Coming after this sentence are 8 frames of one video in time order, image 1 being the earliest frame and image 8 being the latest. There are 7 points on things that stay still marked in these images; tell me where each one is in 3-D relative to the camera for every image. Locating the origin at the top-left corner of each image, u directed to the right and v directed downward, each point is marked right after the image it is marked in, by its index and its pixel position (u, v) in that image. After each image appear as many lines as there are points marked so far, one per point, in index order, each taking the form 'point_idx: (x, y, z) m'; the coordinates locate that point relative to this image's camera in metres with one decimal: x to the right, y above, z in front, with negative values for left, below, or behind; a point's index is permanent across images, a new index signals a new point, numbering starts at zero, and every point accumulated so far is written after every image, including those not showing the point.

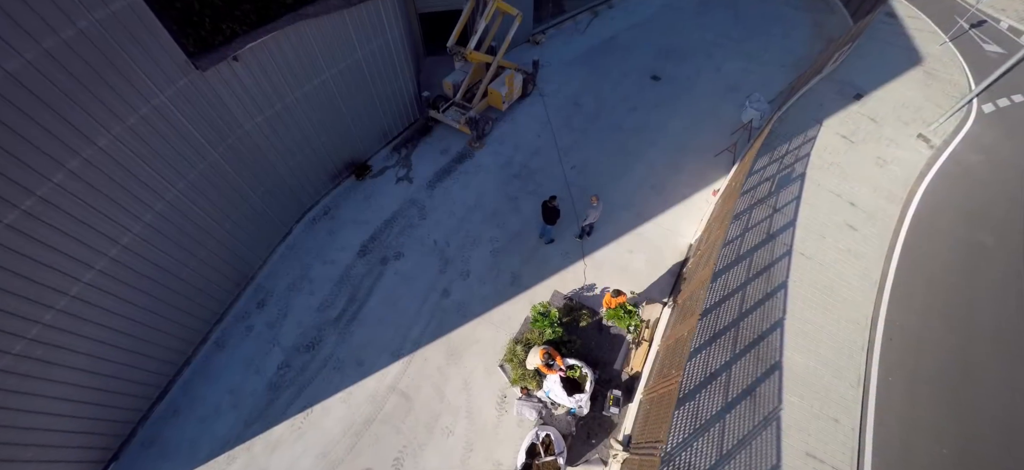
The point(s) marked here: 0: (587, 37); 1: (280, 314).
0: (+2.8, +7.3, +14.3) m
1: (-5.2, -1.8, +8.6) m
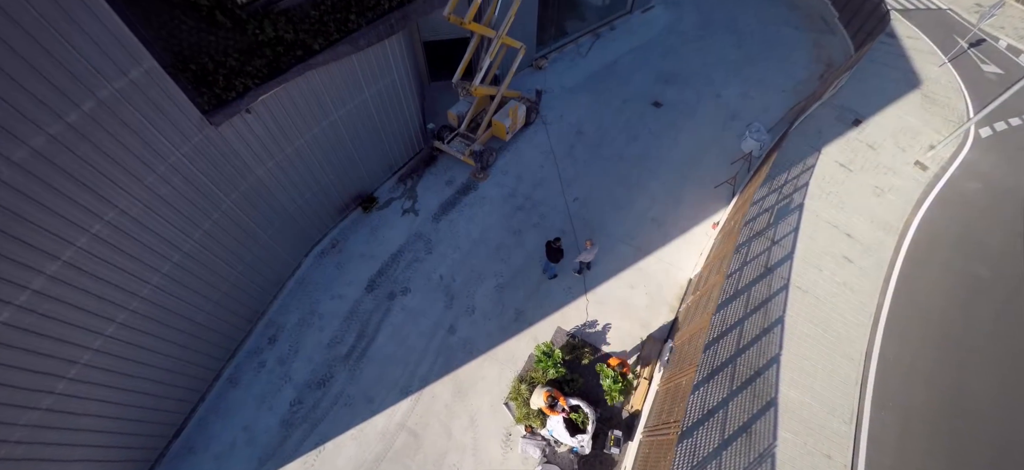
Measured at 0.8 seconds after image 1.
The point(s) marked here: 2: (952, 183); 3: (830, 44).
0: (+2.9, +6.4, +14.4) m
1: (-5.1, -2.6, +8.8) m
2: (+14.2, +1.7, +12.4) m
3: (+13.0, +7.8, +15.9) m
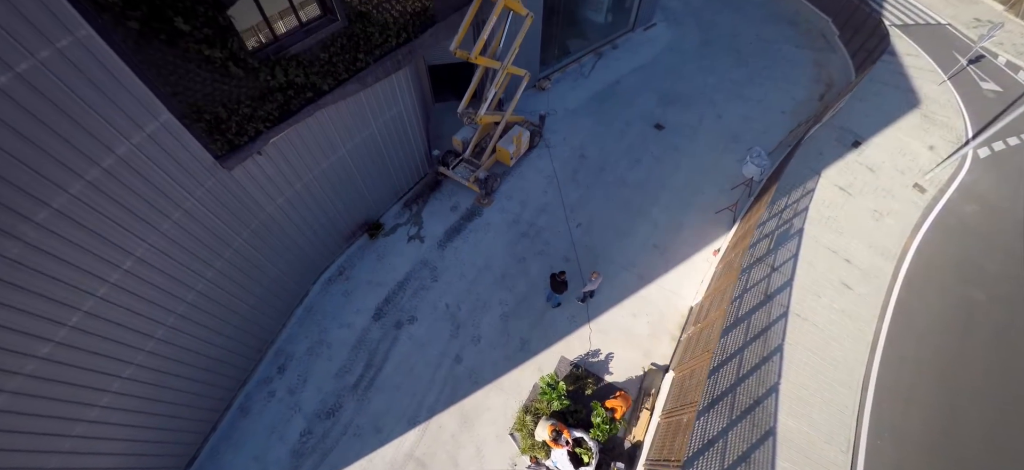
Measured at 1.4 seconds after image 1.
0: (+3.0, +5.7, +14.5) m
1: (-4.9, -3.4, +9.0) m
2: (+14.3, +1.0, +12.6) m
3: (+13.1, +7.1, +16.0) m
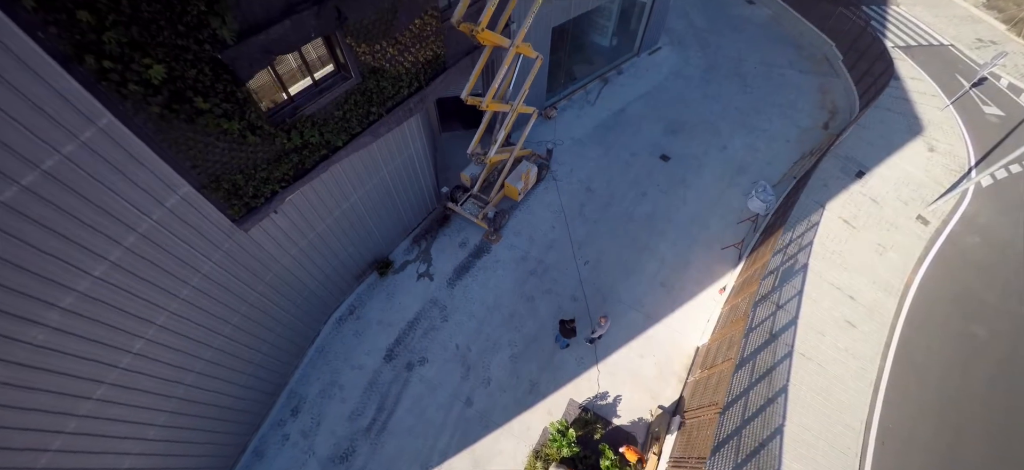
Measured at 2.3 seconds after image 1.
0: (+3.3, +4.7, +14.5) m
1: (-4.7, -4.5, +9.1) m
2: (+14.5, -0.1, +12.7) m
3: (+13.4, +6.1, +16.0) m
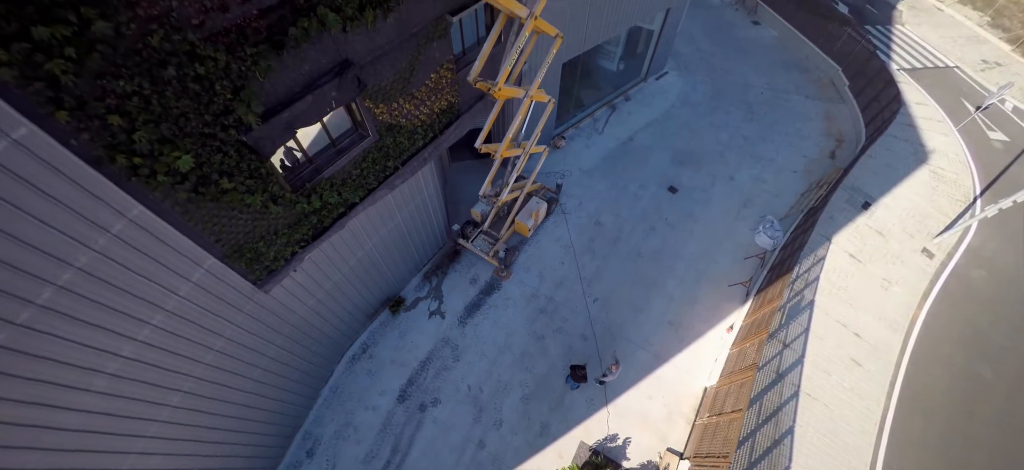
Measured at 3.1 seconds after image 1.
0: (+3.6, +3.7, +14.6) m
1: (-4.4, -5.6, +9.3) m
2: (+14.8, -1.2, +12.8) m
3: (+13.7, +5.0, +16.1) m
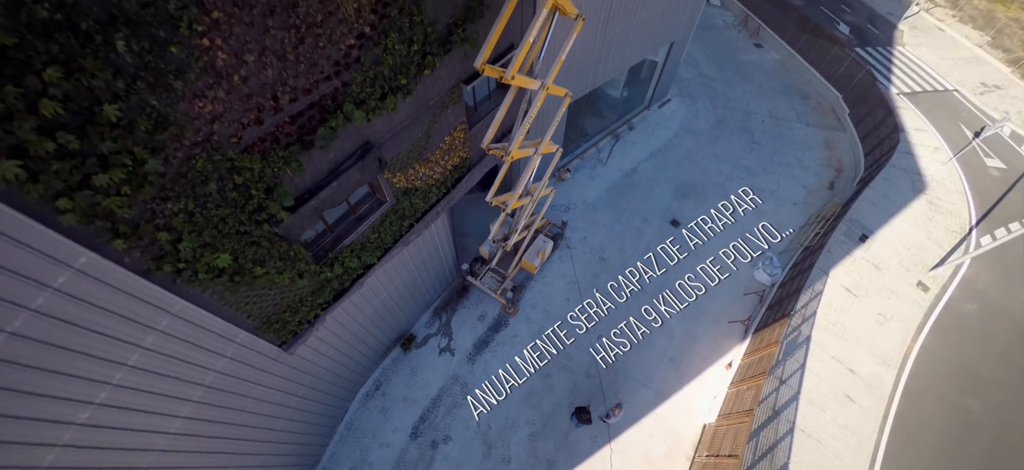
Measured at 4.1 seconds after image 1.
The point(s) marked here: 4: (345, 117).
0: (+3.8, +2.5, +14.9) m
1: (-4.2, -6.8, +9.8) m
2: (+15.1, -2.4, +13.2) m
3: (+13.9, +3.9, +16.3) m
4: (-2.5, +1.8, +5.9) m
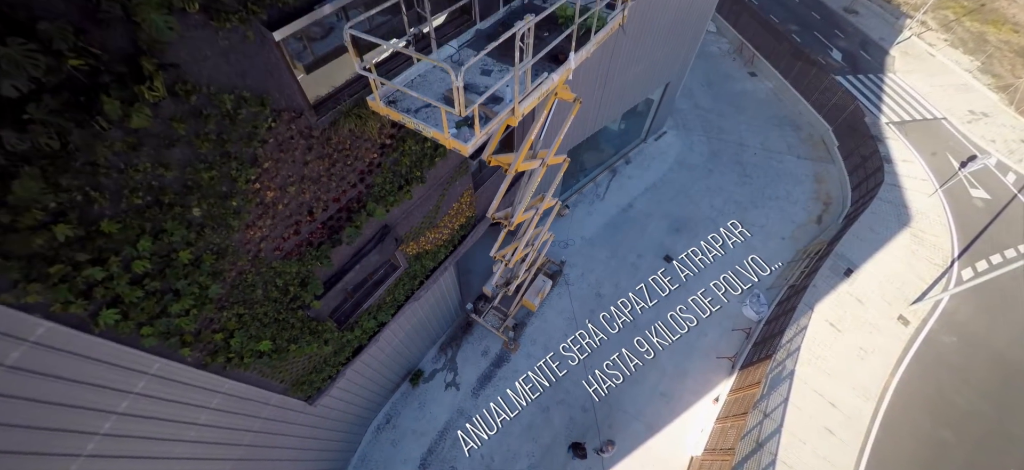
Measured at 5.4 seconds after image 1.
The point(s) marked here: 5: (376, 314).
0: (+3.9, +1.2, +15.6) m
1: (-4.2, -8.1, +10.7) m
2: (+15.1, -3.7, +14.0) m
3: (+14.0, +2.6, +17.0) m
4: (-2.5, +0.4, +6.6) m
5: (-3.1, -1.8, +8.5) m
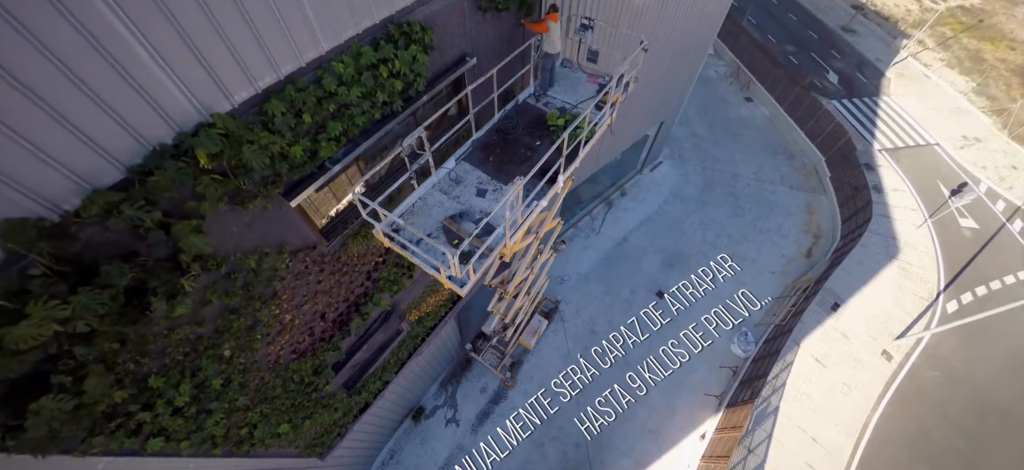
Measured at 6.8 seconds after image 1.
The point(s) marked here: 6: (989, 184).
0: (+3.8, -0.2, +16.2) m
1: (-4.2, -9.7, +11.5) m
2: (+15.1, -5.2, +14.6) m
3: (+14.0, +1.2, +17.5) m
4: (-2.6, -1.3, +7.3) m
5: (-3.2, -3.4, +9.2) m
6: (+23.5, +2.3, +19.0) m
